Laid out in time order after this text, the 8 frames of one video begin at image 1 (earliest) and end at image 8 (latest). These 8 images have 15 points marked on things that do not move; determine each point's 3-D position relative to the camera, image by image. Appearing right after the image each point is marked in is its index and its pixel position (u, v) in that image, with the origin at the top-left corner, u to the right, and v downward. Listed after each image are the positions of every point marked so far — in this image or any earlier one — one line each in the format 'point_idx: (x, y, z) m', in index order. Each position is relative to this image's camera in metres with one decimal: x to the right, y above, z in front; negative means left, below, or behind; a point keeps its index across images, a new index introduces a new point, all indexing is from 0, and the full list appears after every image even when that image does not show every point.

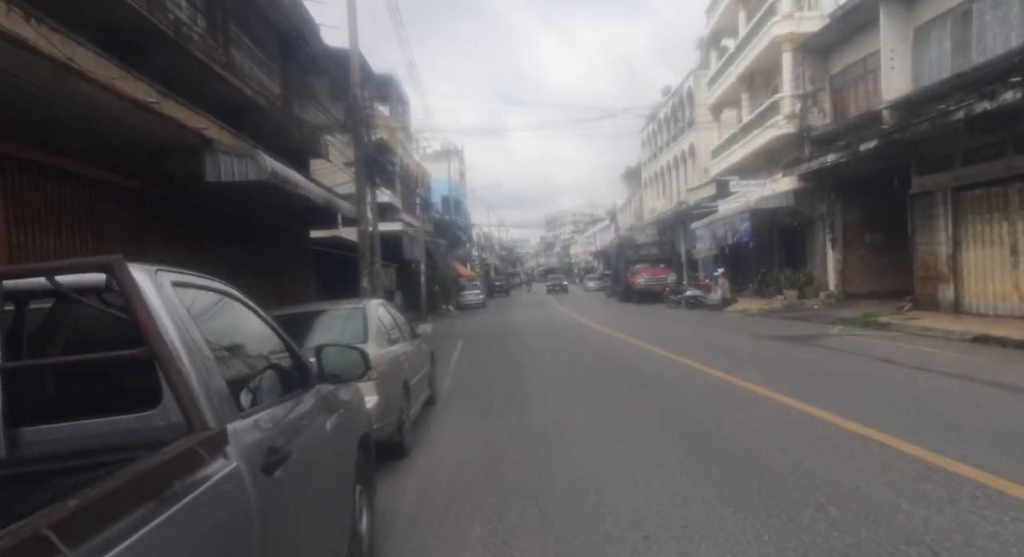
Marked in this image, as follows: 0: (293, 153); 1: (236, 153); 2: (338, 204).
0: (-7.2, +4.3, +19.7) m
1: (-5.2, +2.4, +11.4) m
2: (-5.3, +2.3, +18.3) m
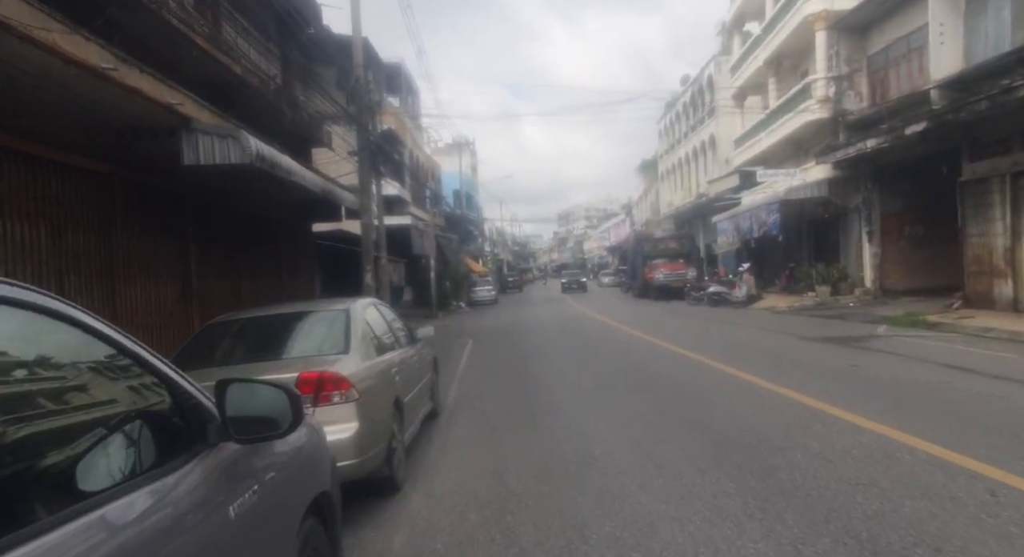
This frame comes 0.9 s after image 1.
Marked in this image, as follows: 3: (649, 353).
0: (-6.8, +4.4, +18.5) m
1: (-5.0, +2.5, +10.1) m
2: (-4.9, +2.4, +17.0) m
3: (+3.5, -1.9, +15.8) m
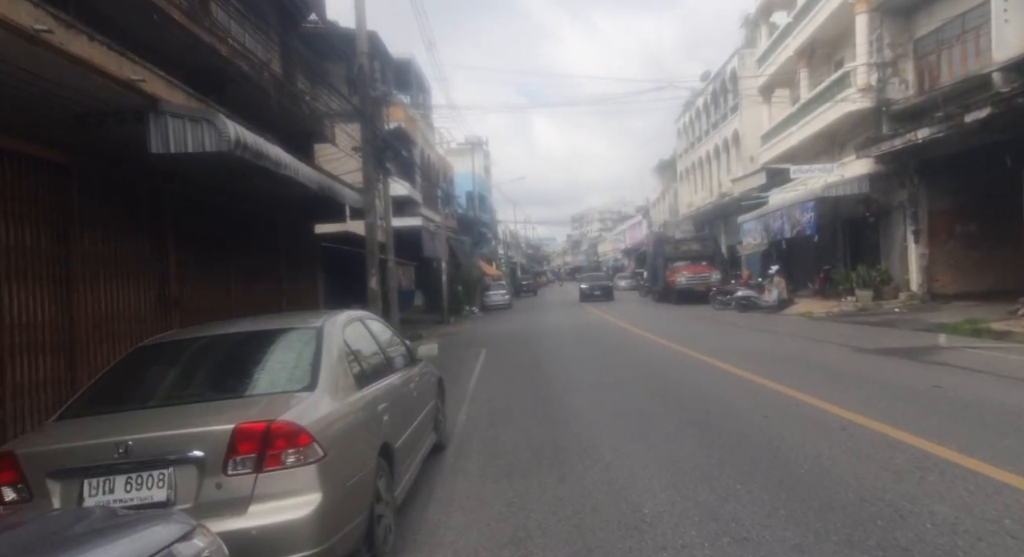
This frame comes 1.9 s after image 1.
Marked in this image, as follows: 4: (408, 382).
0: (-6.3, +4.3, +17.2) m
1: (-4.7, +2.4, +8.8) m
2: (-4.5, +2.3, +15.7) m
3: (+3.9, -2.0, +14.2) m
4: (-1.1, -1.1, +6.2) m
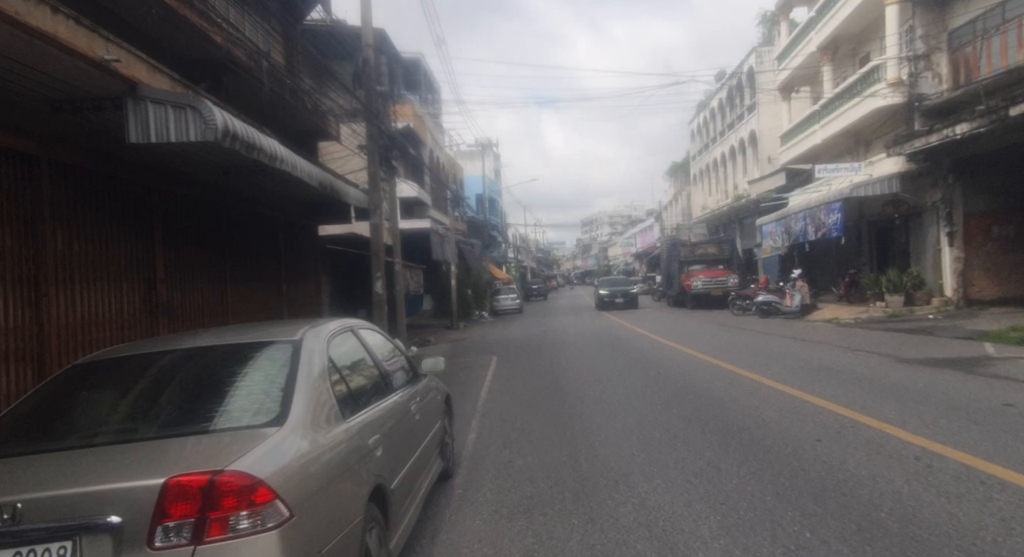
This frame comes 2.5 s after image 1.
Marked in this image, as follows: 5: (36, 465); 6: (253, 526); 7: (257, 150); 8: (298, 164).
0: (-6.0, +4.2, +16.4) m
1: (-4.5, +2.3, +8.0) m
2: (-4.2, +2.2, +14.9) m
3: (+4.2, -2.1, +13.3) m
4: (-0.9, -1.1, +5.3) m
5: (-2.2, -0.9, +2.8) m
6: (-1.1, -1.0, +2.5) m
7: (-4.0, +2.0, +9.5) m
8: (-4.0, +2.2, +11.3) m
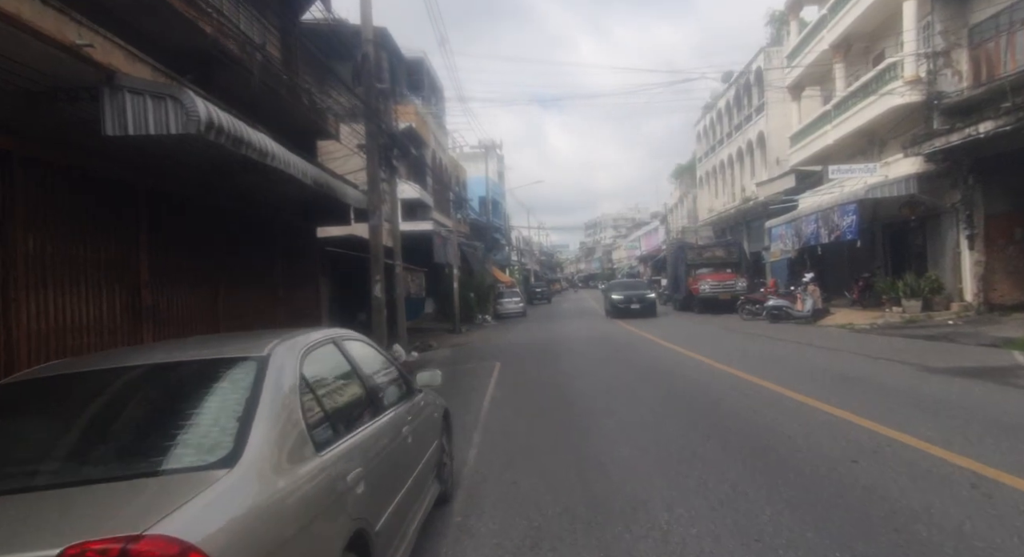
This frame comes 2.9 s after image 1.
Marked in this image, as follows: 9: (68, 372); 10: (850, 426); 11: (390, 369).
0: (-5.9, +4.1, +15.9) m
1: (-4.4, +2.3, +7.4) m
2: (-4.1, +2.1, +14.3) m
3: (+4.3, -2.2, +12.6) m
4: (-0.9, -1.1, +4.7) m
5: (-2.2, -0.9, +2.2) m
6: (-1.1, -1.1, +1.9) m
7: (-3.9, +2.0, +8.9) m
8: (-4.0, +2.1, +10.7) m
9: (-2.8, -0.6, +3.7) m
10: (+4.5, -2.0, +8.1) m
11: (-1.1, -0.8, +5.3) m
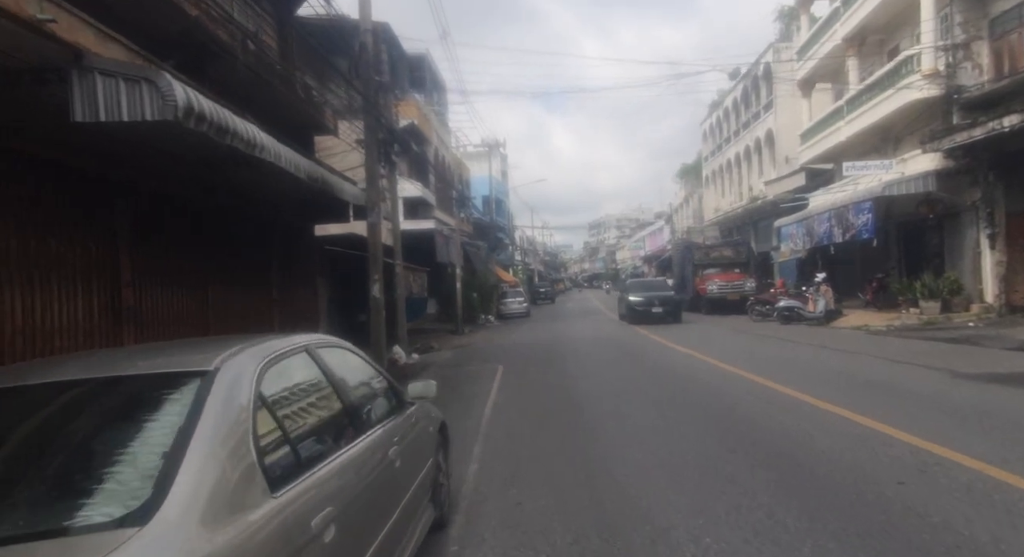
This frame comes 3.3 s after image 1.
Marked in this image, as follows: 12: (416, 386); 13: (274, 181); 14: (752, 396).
0: (-5.8, +4.1, +15.3) m
1: (-4.4, +2.3, +6.8) m
2: (-4.0, +2.2, +13.7) m
3: (+4.3, -2.2, +12.0) m
4: (-0.8, -1.1, +4.1) m
5: (-2.2, -0.9, +1.6) m
6: (-1.1, -1.0, +1.3) m
7: (-3.9, +2.0, +8.3) m
8: (-3.9, +2.1, +10.1) m
9: (-2.8, -0.6, +3.1) m
10: (+4.6, -2.0, +7.4) m
11: (-1.0, -0.8, +4.7) m
12: (-0.8, -0.9, +5.2) m
13: (-4.7, +2.0, +12.0) m
14: (+4.5, -2.2, +11.2) m
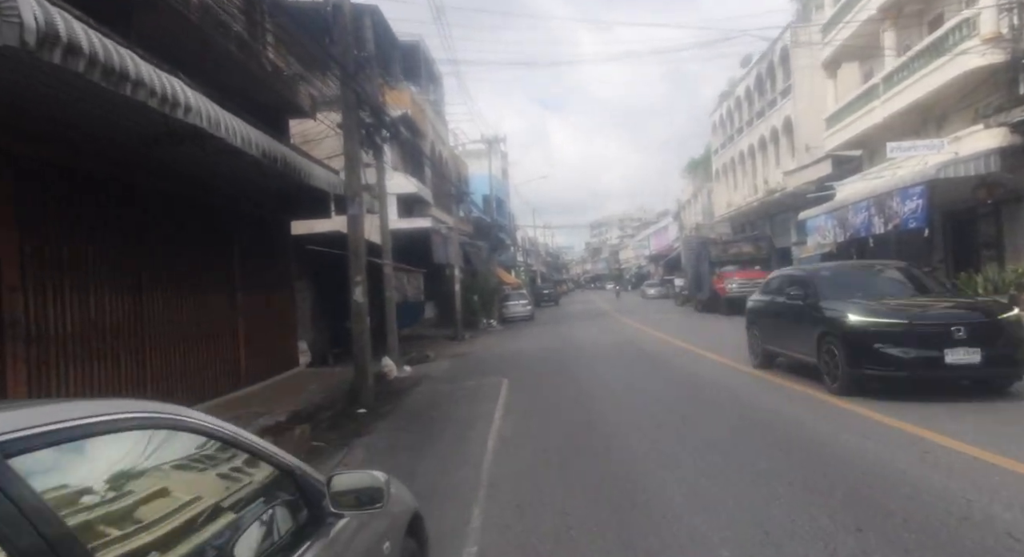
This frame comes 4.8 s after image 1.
0: (-5.7, +4.0, +13.0) m
1: (-4.3, +2.3, +4.5) m
2: (-3.9, +2.1, +11.4) m
3: (+4.5, -2.1, +9.7) m
4: (-0.7, -1.1, +1.8) m
5: (-2.1, -0.9, -0.7) m
6: (-1.0, -1.0, -1.0) m
7: (-3.8, +2.0, +6.0) m
8: (-3.8, +2.1, +7.8) m
9: (-2.7, -0.5, +0.8) m
10: (+4.7, -1.9, +5.1) m
11: (-0.9, -0.8, +2.4) m
12: (-0.7, -0.9, +2.9) m
13: (-4.7, +1.9, +9.7) m
14: (+4.6, -2.1, +8.9) m
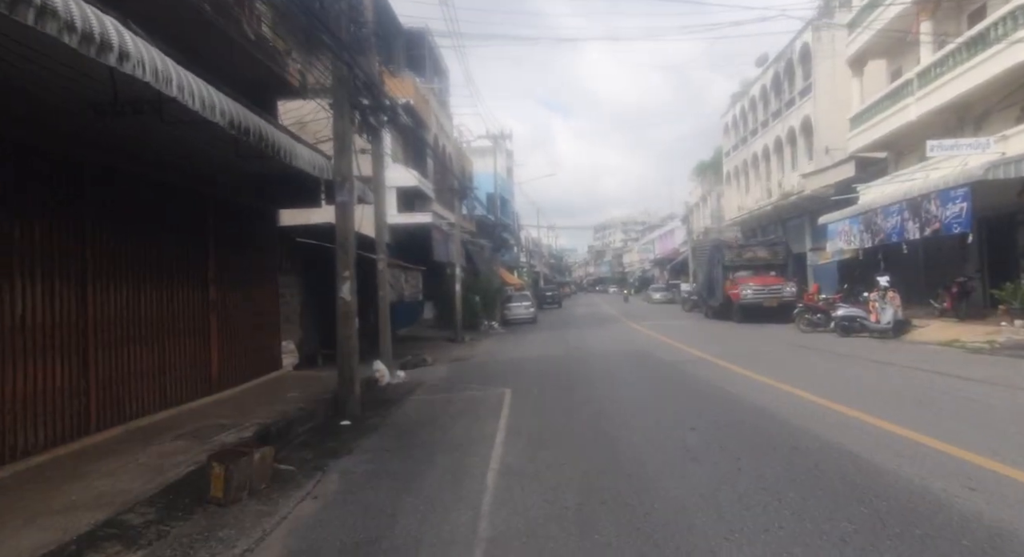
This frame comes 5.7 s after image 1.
0: (-5.5, +4.2, +11.6) m
1: (-4.2, +2.4, +3.1) m
2: (-3.7, +2.2, +10.0) m
3: (+4.5, -2.2, +8.2) m
4: (-0.7, -1.0, +0.4) m
5: (-2.0, -0.8, -2.1) m
6: (-0.9, -0.9, -2.4) m
7: (-3.7, +2.1, +4.6) m
8: (-3.7, +2.2, +6.4) m
9: (-2.6, -0.5, -0.6) m
10: (+4.8, -1.9, +3.7) m
11: (-0.9, -0.7, +1.0) m
12: (-0.6, -0.8, +1.5) m
13: (-4.5, +2.0, +8.3) m
14: (+4.7, -2.2, +7.4) m
